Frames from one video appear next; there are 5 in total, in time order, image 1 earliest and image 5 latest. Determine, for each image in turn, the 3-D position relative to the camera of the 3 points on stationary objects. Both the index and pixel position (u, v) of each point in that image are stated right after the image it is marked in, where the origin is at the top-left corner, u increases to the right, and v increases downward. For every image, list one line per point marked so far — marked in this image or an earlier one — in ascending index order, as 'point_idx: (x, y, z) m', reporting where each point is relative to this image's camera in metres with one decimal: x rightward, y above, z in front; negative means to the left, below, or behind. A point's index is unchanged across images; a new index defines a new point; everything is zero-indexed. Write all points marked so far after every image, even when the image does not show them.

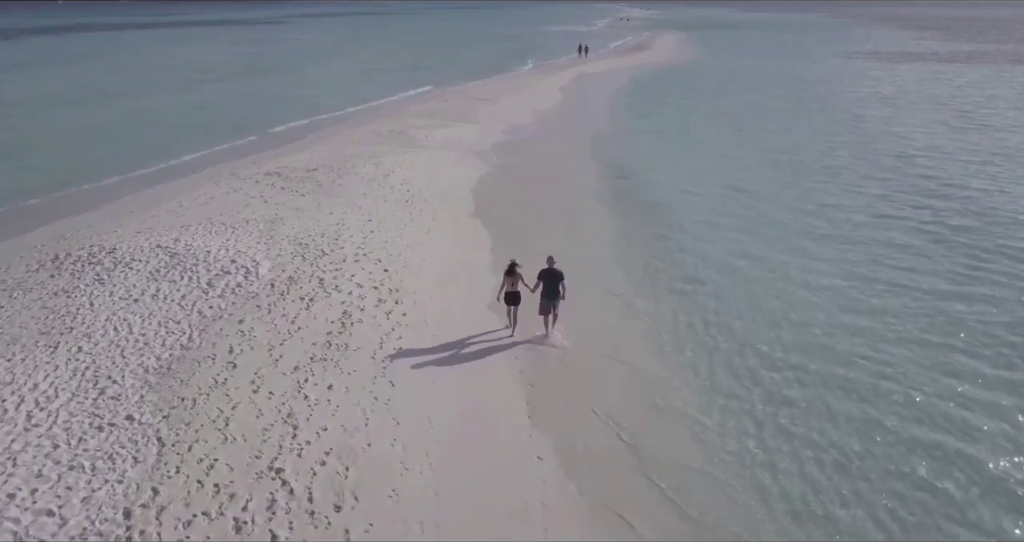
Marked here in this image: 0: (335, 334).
0: (-2.7, -1.0, +11.3) m
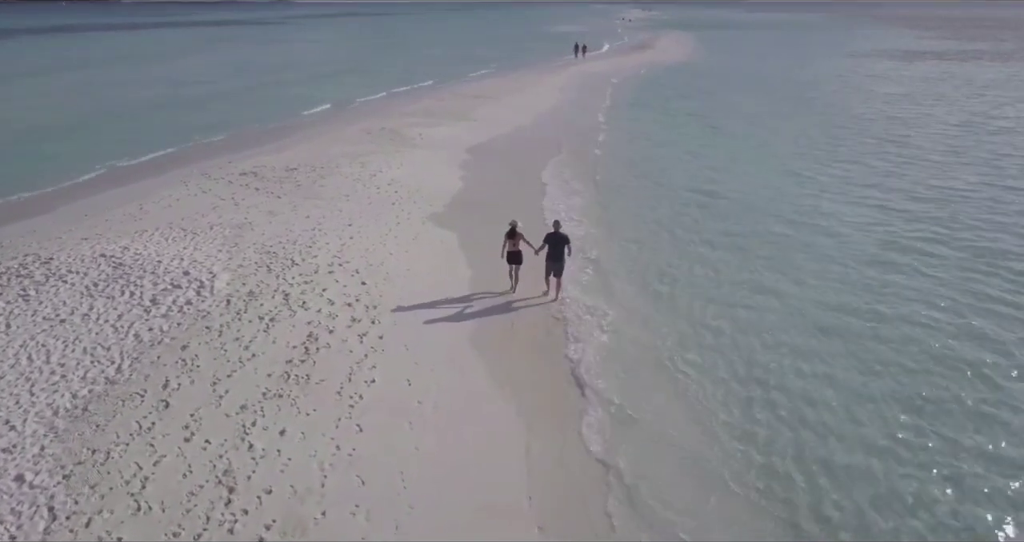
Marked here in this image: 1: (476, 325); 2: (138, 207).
0: (-2.7, -1.2, +9.7) m
1: (-0.6, -0.7, +11.7) m
2: (-7.8, +1.4, +16.0) m
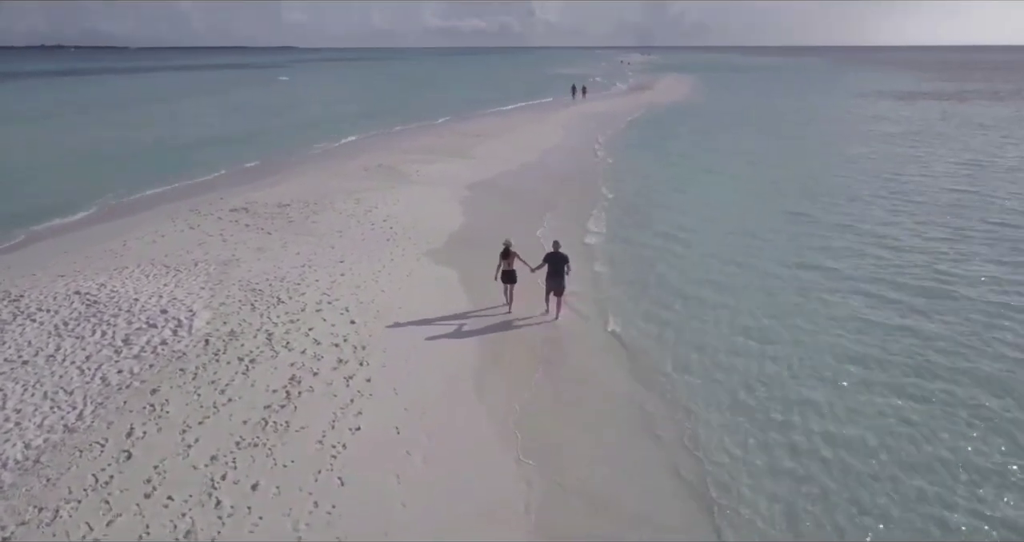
0: (-2.8, -1.6, +9.0) m
1: (-0.6, -1.2, +11.0) m
2: (-7.8, +0.6, +15.5) m
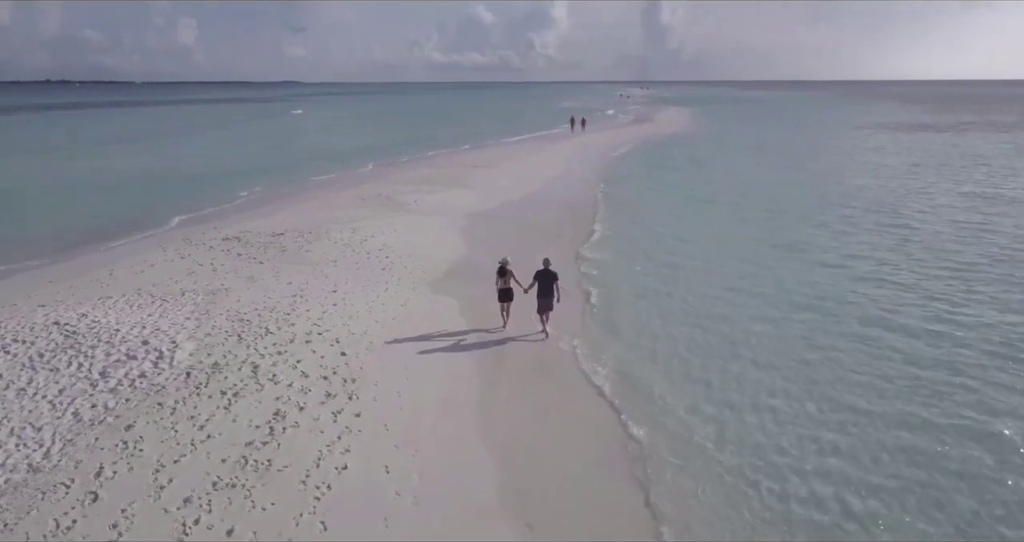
0: (-2.8, -1.9, +8.5) m
1: (-0.7, -1.6, +10.6) m
2: (-7.8, 0.0, +15.1) m
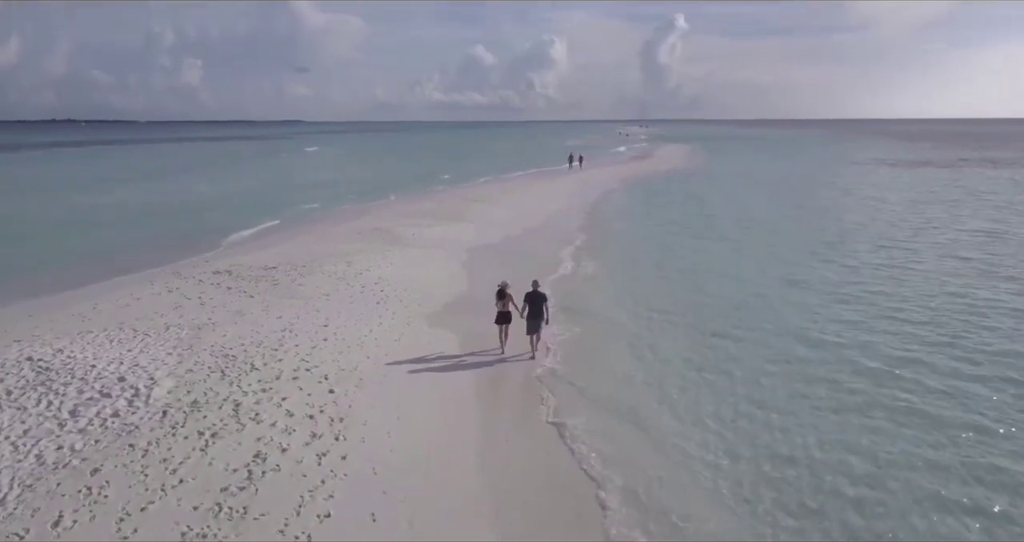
0: (-2.8, -2.3, +8.0) m
1: (-0.7, -2.1, +10.0) m
2: (-7.8, -0.7, +14.6) m
